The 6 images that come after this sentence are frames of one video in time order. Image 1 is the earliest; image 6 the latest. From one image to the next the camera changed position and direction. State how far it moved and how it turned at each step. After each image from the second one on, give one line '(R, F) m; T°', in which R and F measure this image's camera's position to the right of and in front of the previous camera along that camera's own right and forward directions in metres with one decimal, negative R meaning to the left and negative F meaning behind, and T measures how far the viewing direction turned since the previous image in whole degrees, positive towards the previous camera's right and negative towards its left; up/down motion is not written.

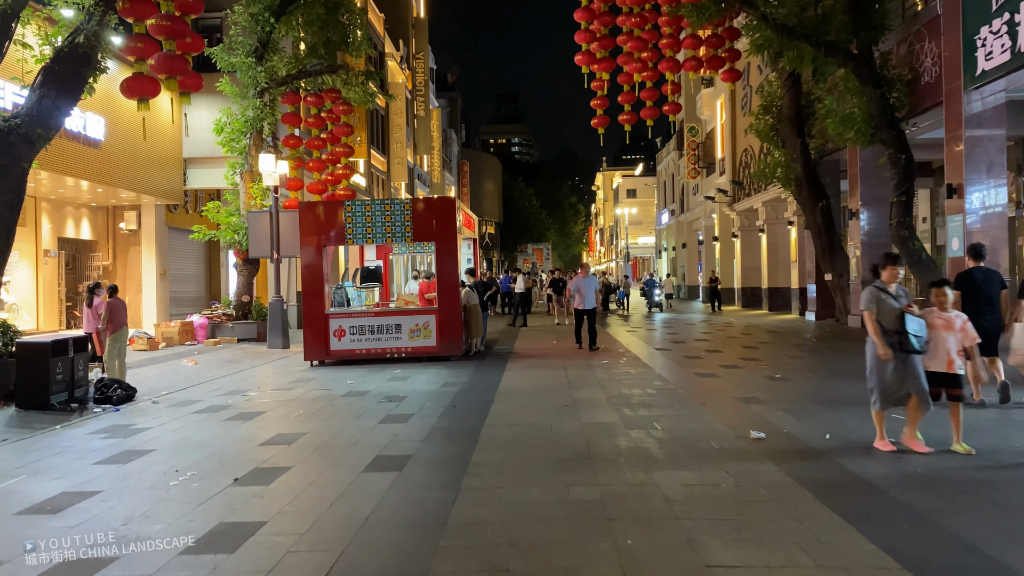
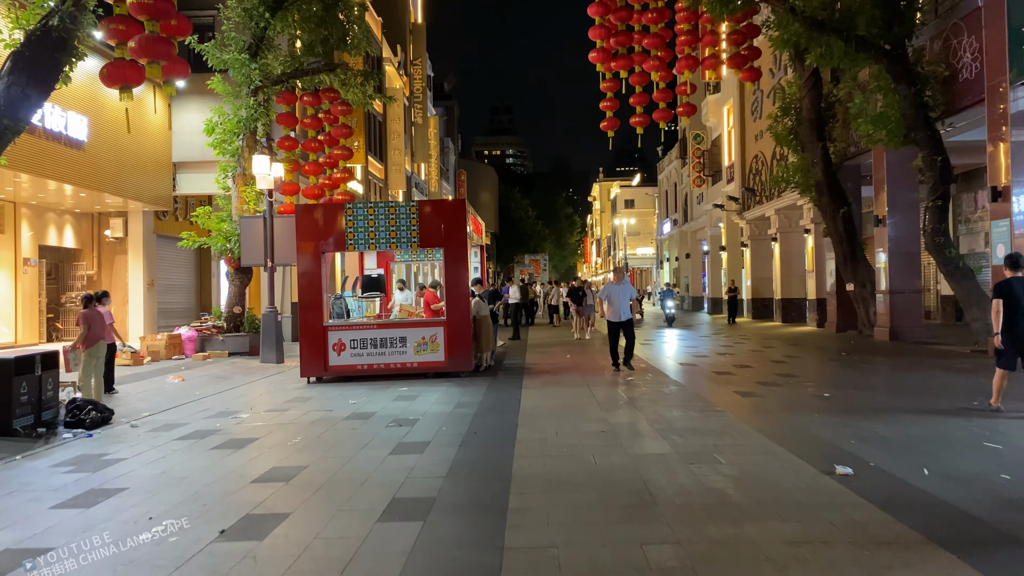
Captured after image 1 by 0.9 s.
(-0.3, +0.9) m; 0°
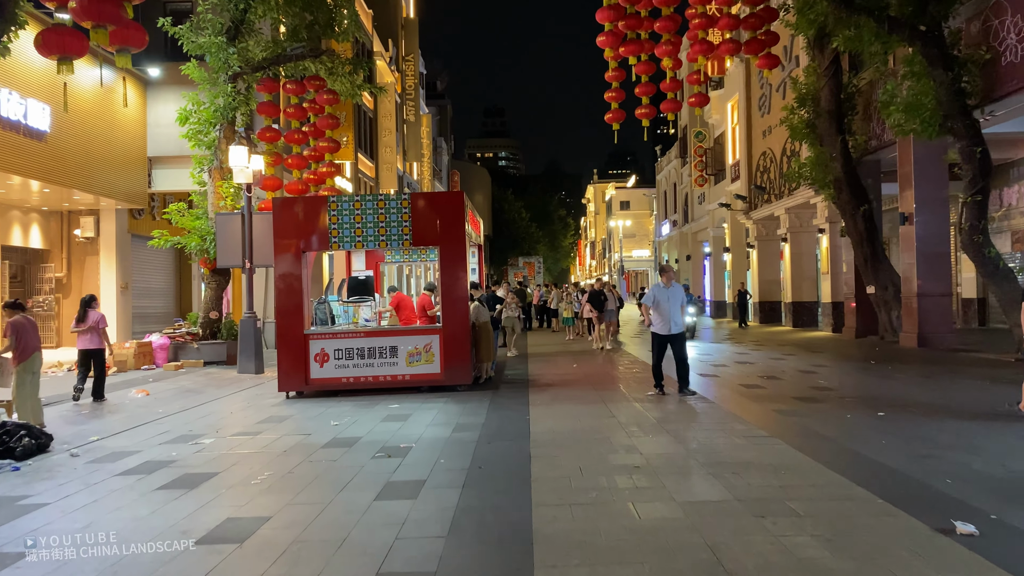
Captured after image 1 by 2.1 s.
(-0.1, +1.1) m; +1°
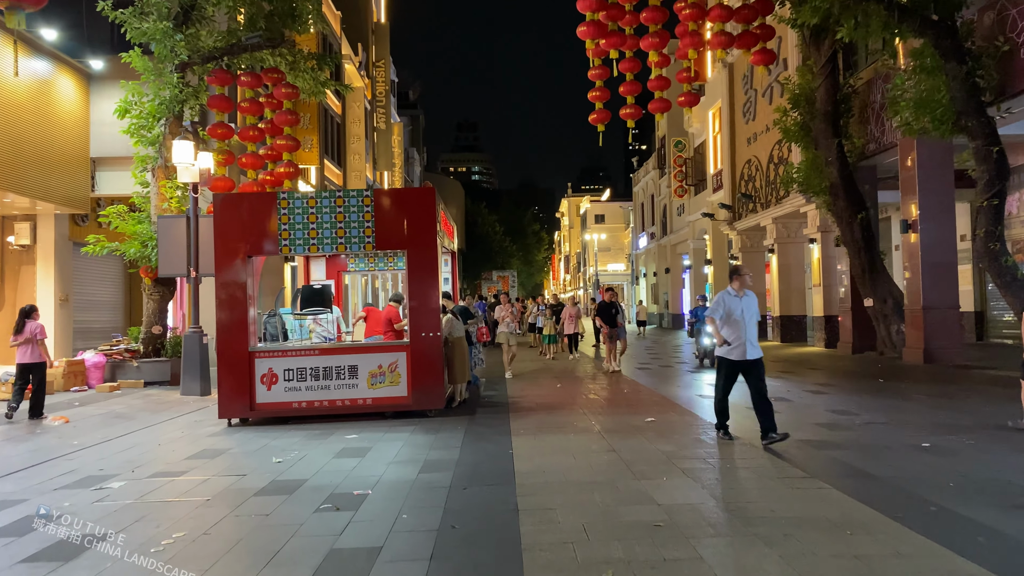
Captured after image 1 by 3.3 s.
(-0.1, +1.2) m; +2°
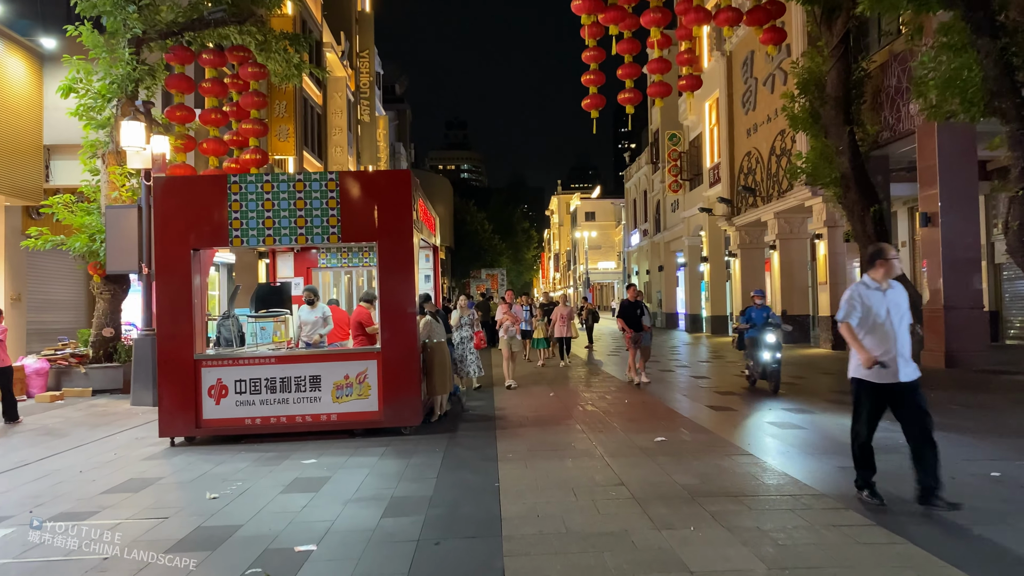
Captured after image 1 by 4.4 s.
(0.0, +1.1) m; +1°
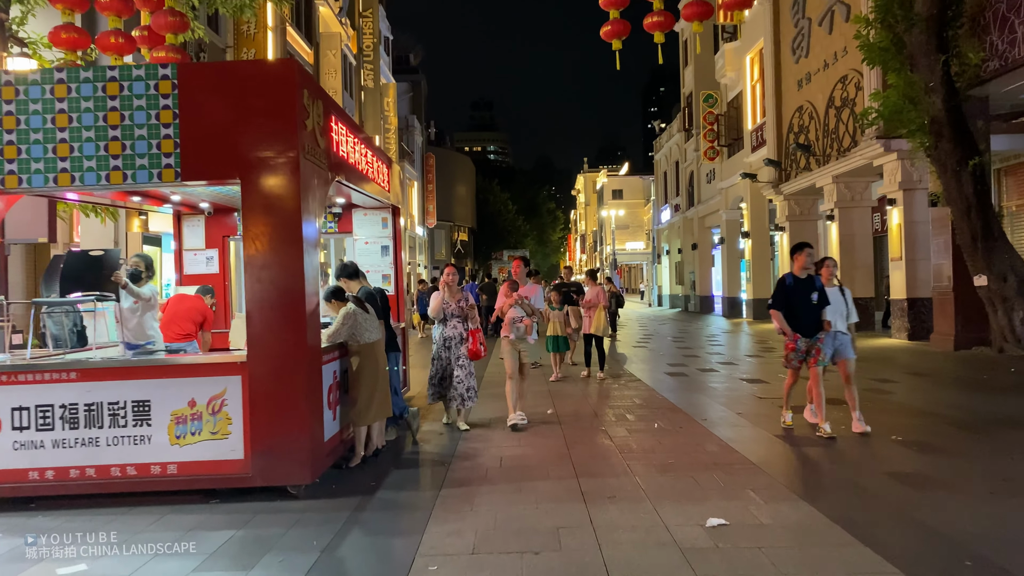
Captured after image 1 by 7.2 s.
(+0.4, +2.8) m; -2°
